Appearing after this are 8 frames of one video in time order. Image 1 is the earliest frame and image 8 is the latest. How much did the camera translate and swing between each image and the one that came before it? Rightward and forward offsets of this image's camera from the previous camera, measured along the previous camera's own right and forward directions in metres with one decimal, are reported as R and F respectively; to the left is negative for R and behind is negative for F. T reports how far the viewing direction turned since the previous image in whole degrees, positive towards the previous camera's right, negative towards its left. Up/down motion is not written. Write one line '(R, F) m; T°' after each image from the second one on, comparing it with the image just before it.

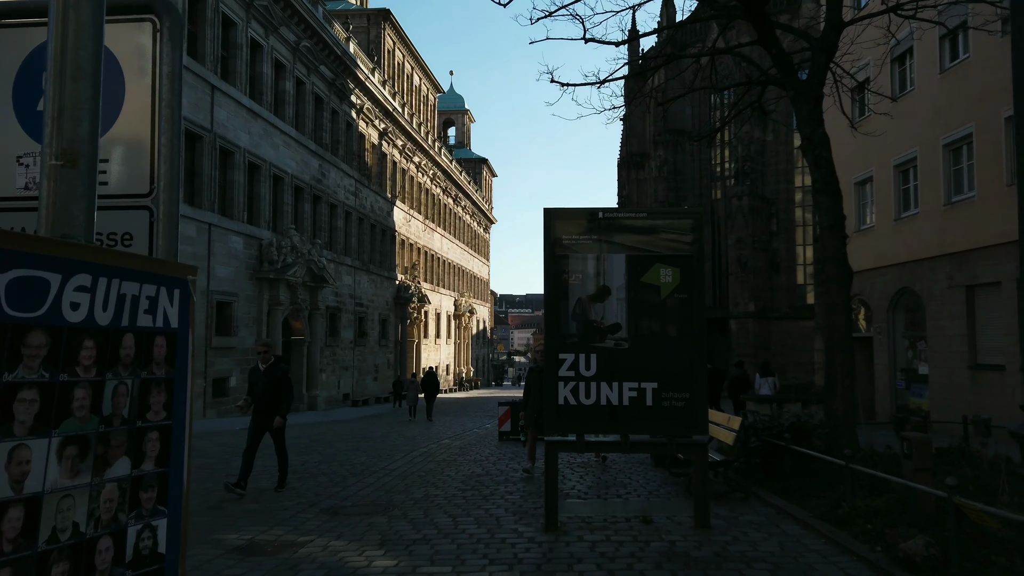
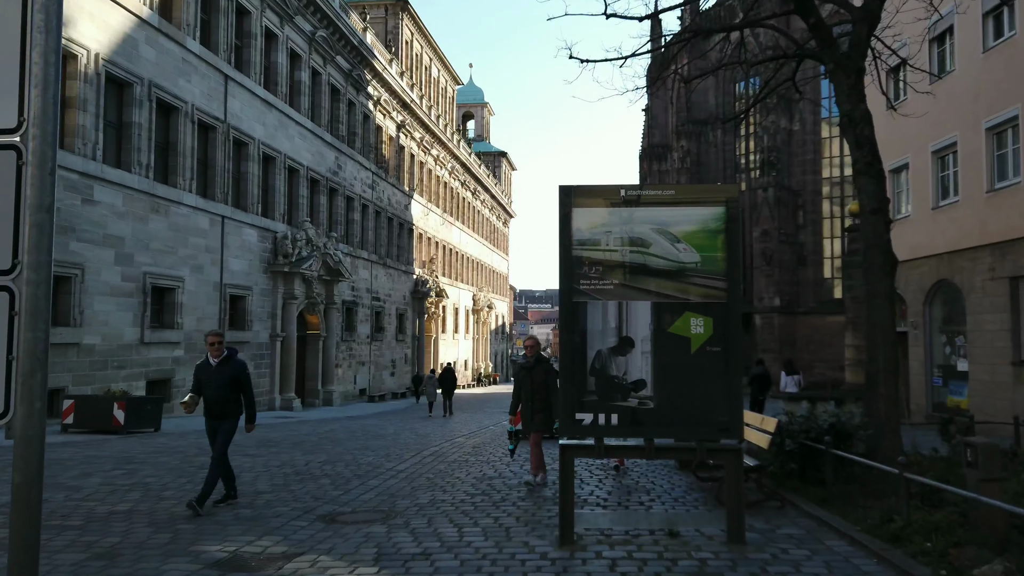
(+0.1, +0.5) m; -1°
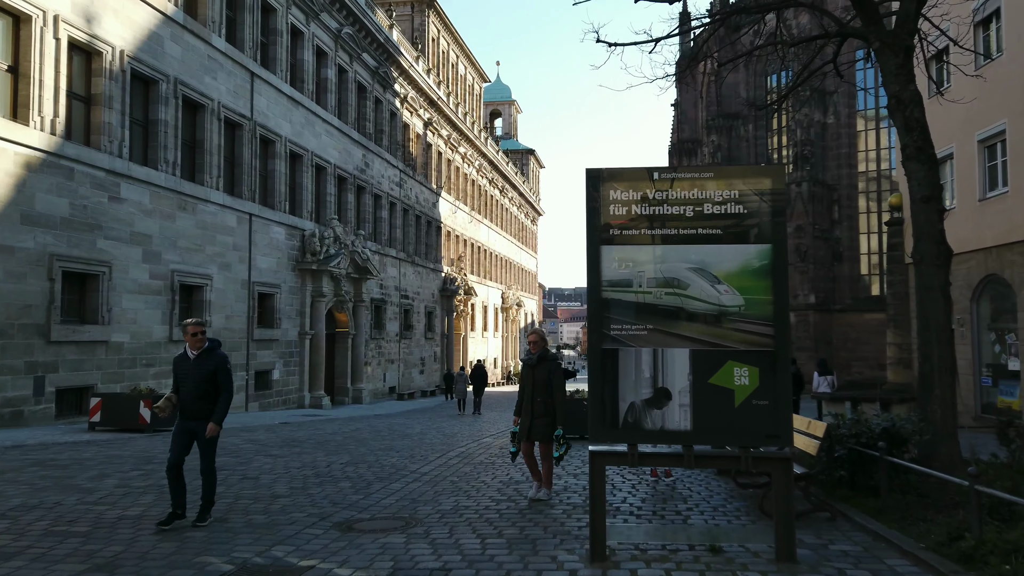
(0.0, +0.4) m; -2°
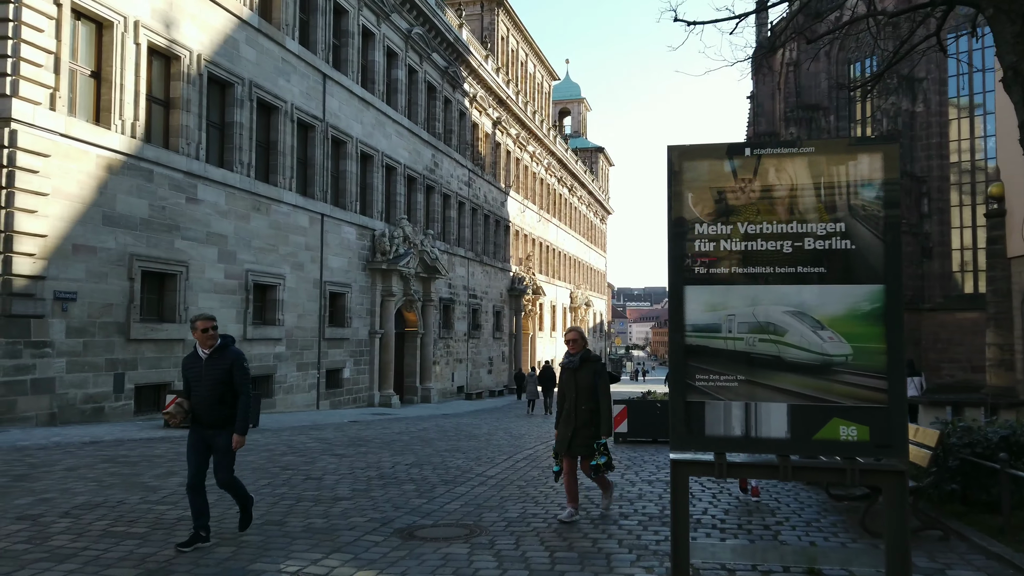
(0.0, +0.4) m; -5°
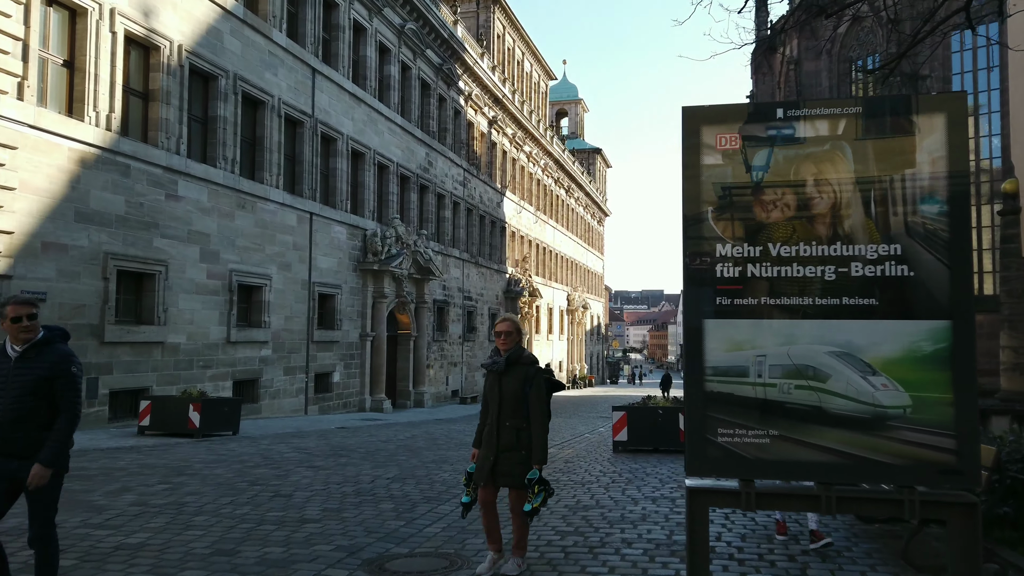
(+0.1, +0.7) m; 0°
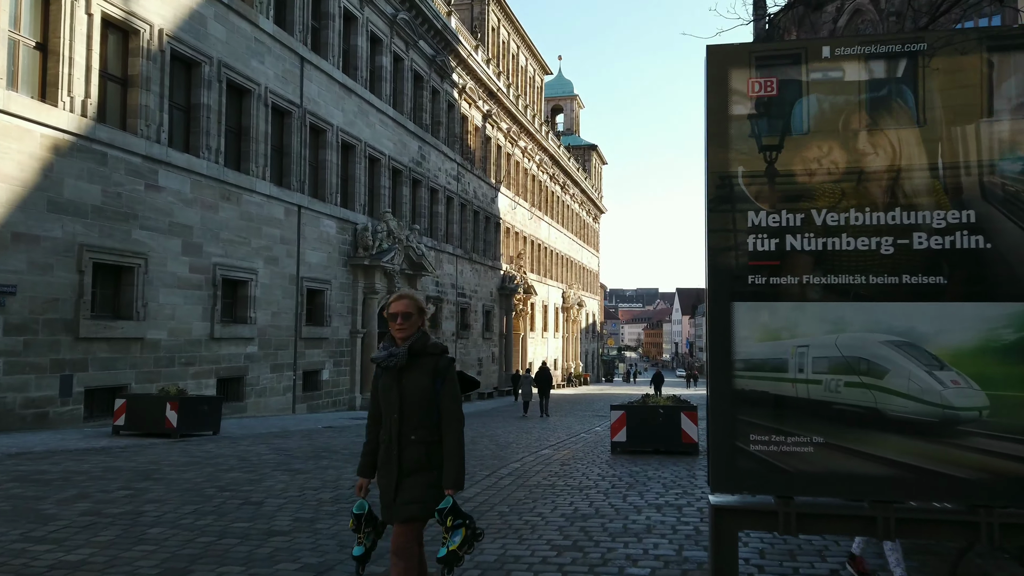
(0.0, +0.6) m; 0°
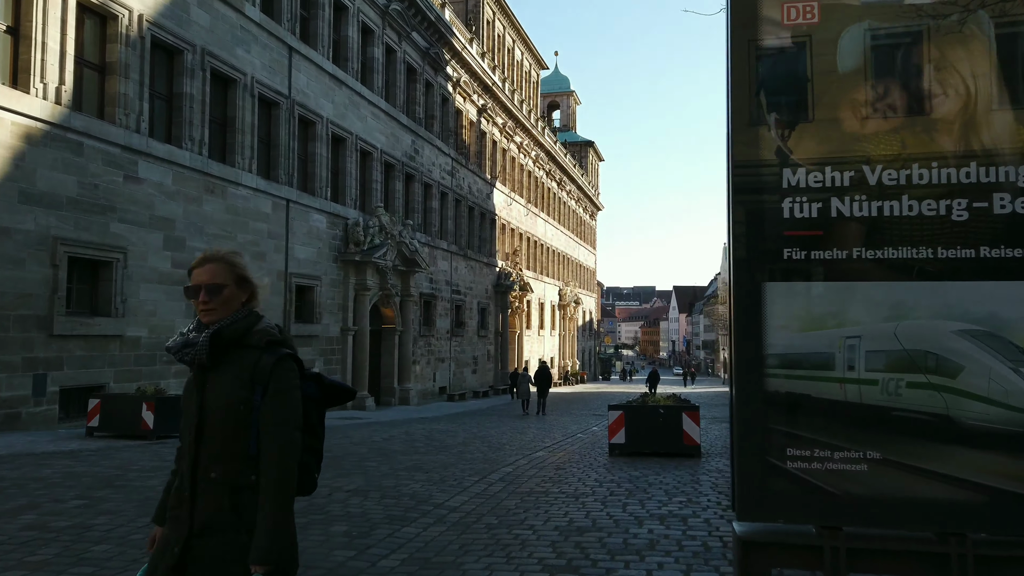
(+0.1, +0.6) m; 0°
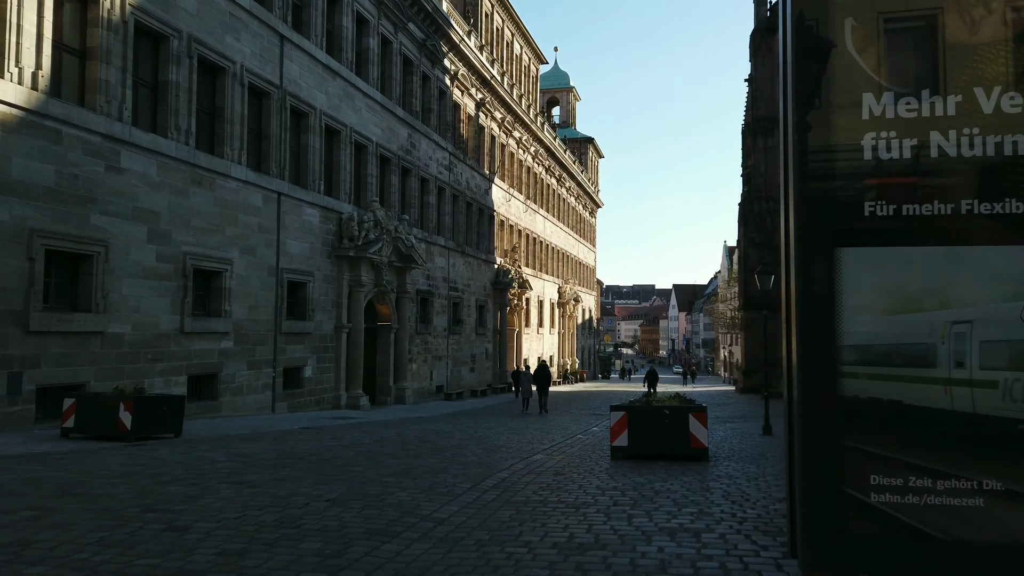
(0.0, +0.6) m; 0°
